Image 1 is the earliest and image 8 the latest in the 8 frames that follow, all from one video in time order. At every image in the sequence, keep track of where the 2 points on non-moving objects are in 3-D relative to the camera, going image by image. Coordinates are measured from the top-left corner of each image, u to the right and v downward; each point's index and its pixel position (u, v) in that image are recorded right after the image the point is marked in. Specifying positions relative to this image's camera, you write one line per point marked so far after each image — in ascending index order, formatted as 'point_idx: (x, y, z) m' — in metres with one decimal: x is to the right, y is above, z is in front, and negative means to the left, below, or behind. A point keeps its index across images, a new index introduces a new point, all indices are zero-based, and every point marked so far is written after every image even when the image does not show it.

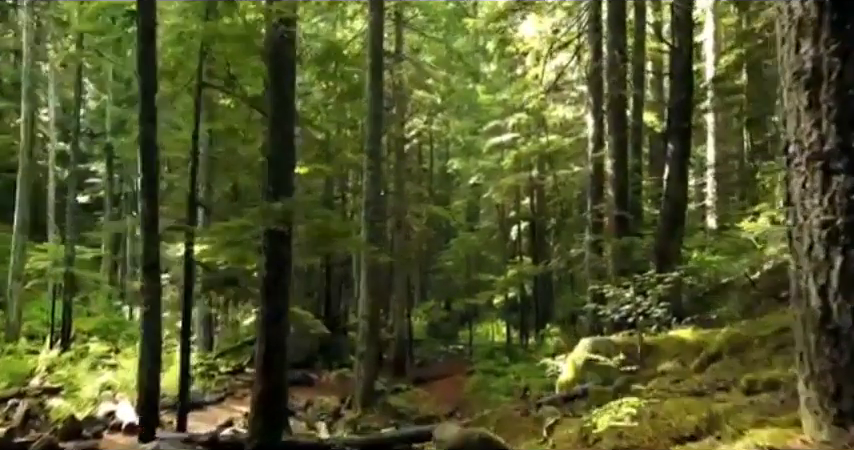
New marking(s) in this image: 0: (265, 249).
0: (-2.4, -0.4, +9.2) m
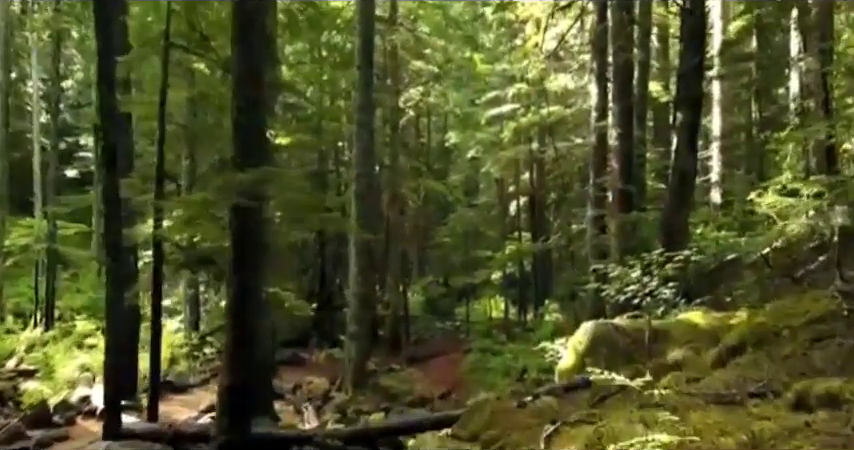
0: (-2.6, 0.0, +8.2) m
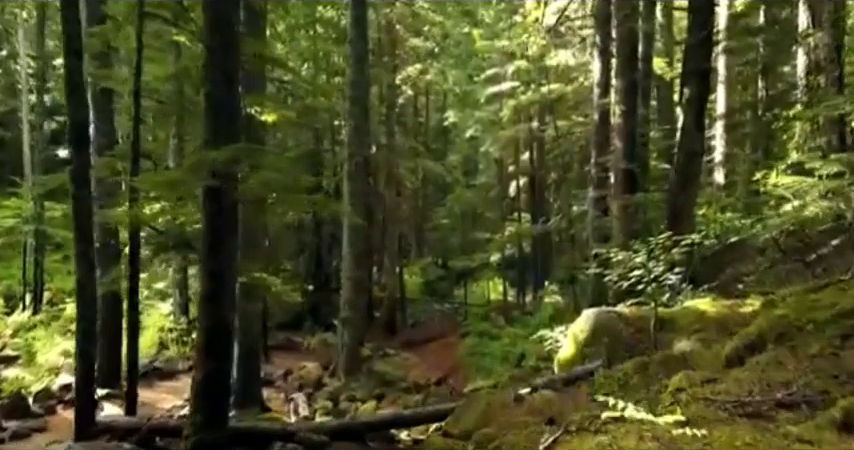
0: (-2.7, +0.2, +7.6) m
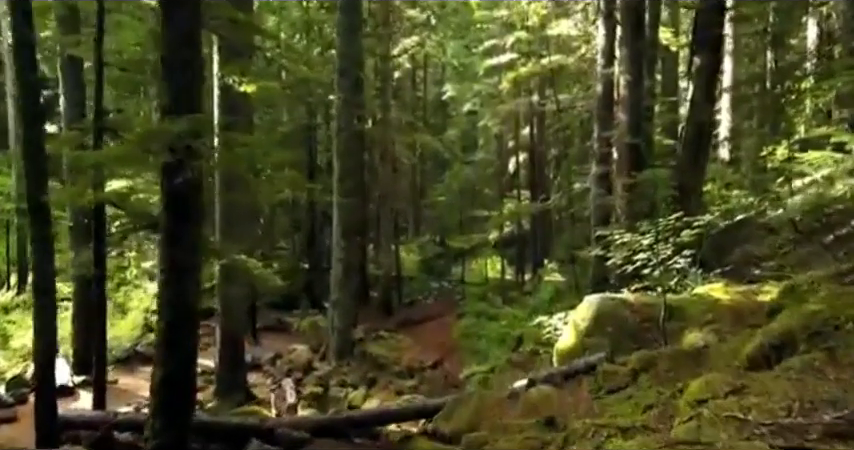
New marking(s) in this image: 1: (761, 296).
0: (-2.9, +0.4, +6.8) m
1: (+4.6, -1.0, +8.4) m
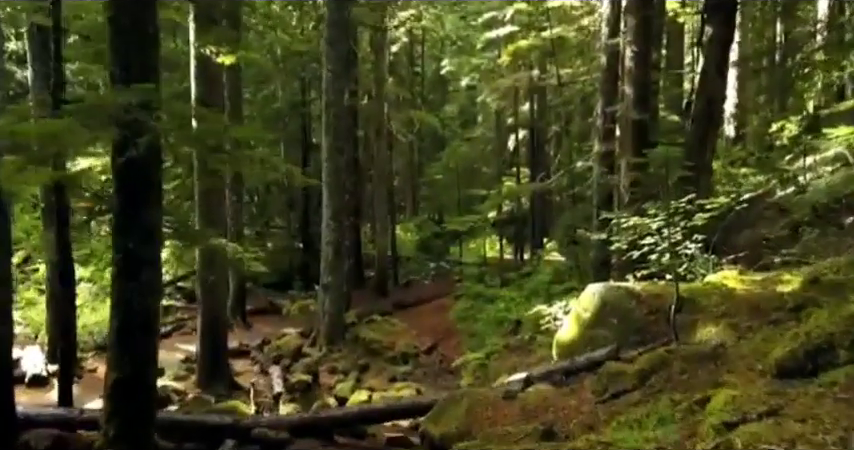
0: (-3.0, +0.5, +6.0) m
1: (+4.4, -0.8, +7.7) m
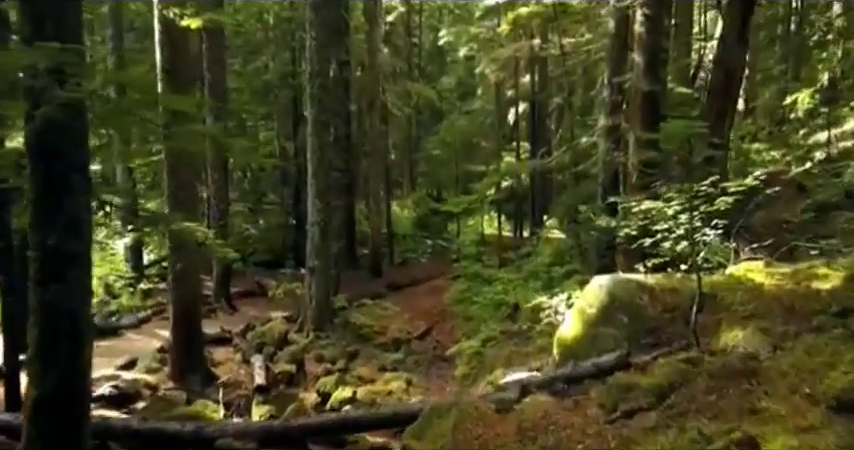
0: (-3.2, +0.6, +5.0) m
1: (+4.3, -0.6, +6.7) m
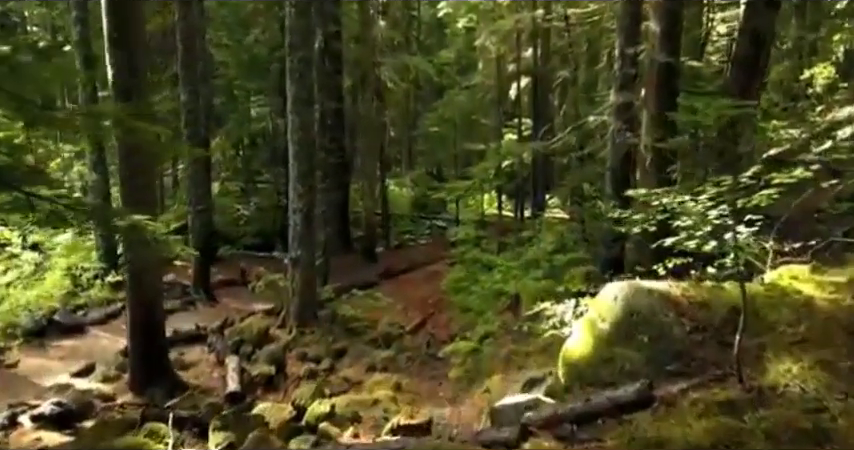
0: (-3.4, +0.5, +3.7) m
1: (+4.1, -0.6, +5.5) m
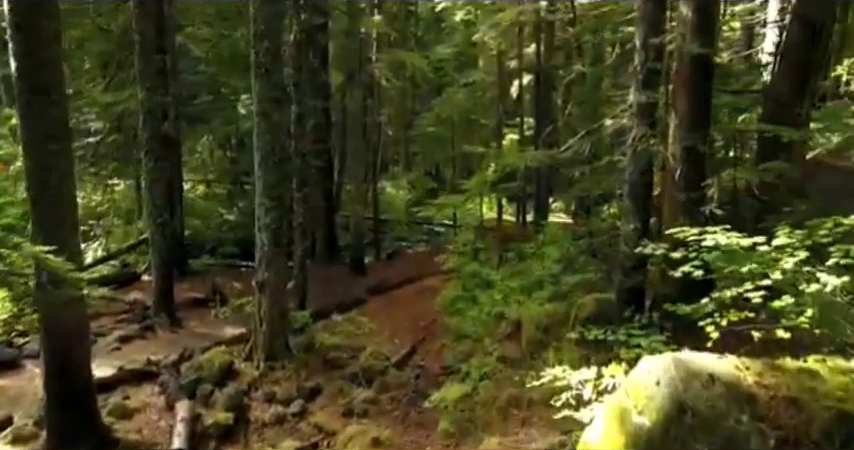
0: (-3.7, +0.1, +1.9) m
1: (+3.8, -1.0, +3.6) m
